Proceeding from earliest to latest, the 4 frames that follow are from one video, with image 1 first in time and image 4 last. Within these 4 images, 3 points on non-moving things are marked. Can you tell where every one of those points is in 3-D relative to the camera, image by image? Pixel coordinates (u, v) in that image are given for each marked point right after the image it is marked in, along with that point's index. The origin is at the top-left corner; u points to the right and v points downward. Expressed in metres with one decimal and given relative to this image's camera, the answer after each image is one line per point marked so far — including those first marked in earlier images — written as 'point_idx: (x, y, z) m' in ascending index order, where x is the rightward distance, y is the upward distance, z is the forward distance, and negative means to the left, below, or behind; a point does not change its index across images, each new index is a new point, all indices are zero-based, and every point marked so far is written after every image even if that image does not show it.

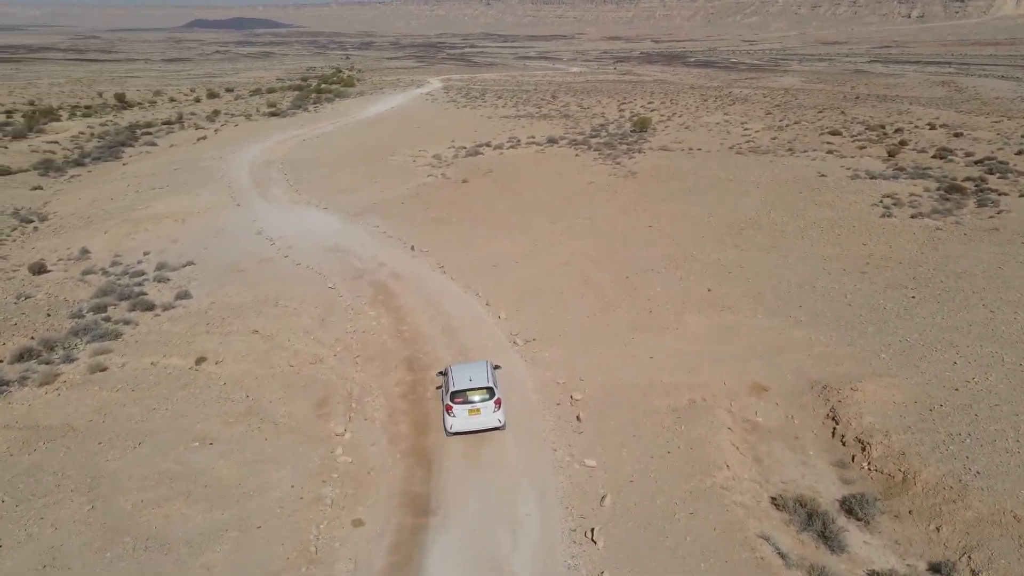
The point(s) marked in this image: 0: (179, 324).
0: (-8.6, -0.9, +18.7) m
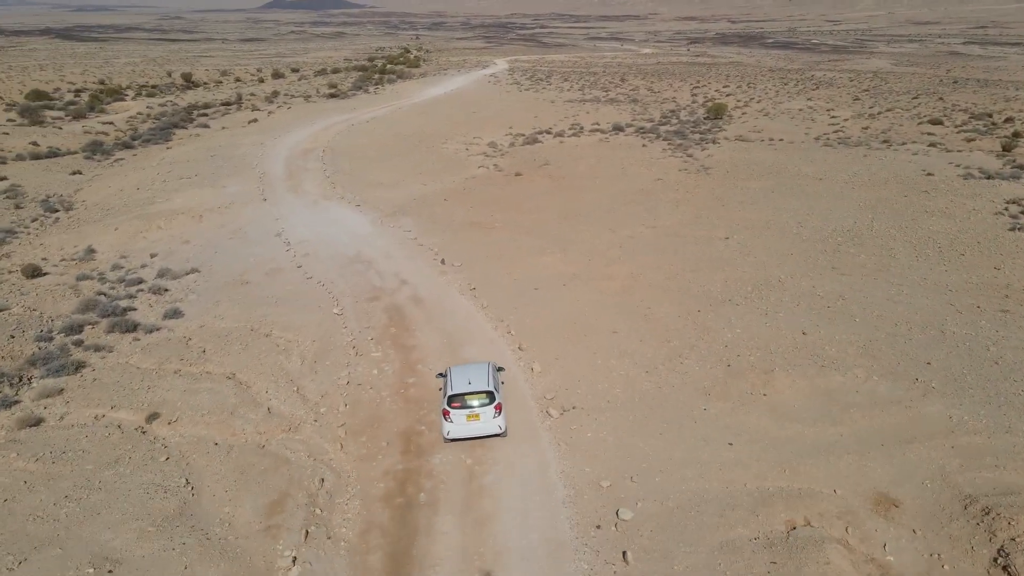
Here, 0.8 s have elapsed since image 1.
0: (-7.8, -1.4, +15.6) m
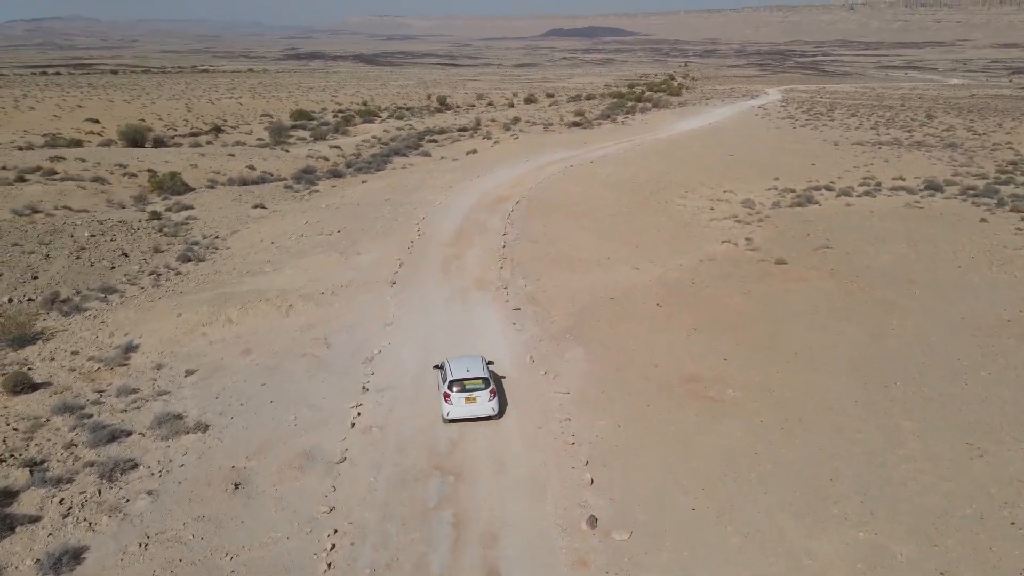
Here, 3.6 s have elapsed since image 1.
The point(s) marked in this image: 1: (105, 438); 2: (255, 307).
0: (-6.3, -4.4, +6.7) m
1: (-7.3, -2.7, +13.1) m
2: (-6.6, -0.5, +18.8) m
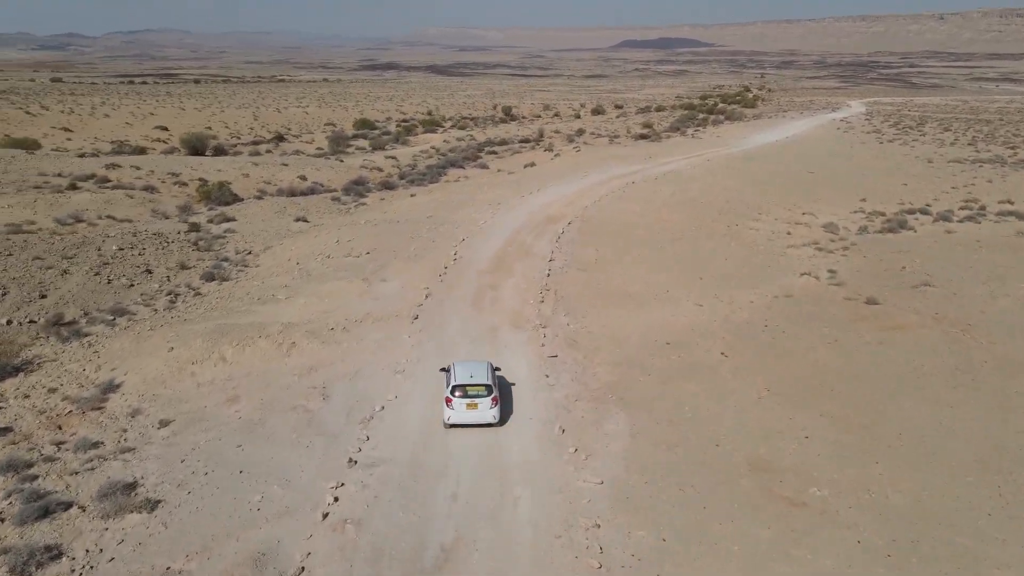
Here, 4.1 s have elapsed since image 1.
0: (-6.7, -5.0, +4.4) m
1: (-7.1, -3.4, +10.8) m
2: (-5.8, -1.3, +16.5) m
